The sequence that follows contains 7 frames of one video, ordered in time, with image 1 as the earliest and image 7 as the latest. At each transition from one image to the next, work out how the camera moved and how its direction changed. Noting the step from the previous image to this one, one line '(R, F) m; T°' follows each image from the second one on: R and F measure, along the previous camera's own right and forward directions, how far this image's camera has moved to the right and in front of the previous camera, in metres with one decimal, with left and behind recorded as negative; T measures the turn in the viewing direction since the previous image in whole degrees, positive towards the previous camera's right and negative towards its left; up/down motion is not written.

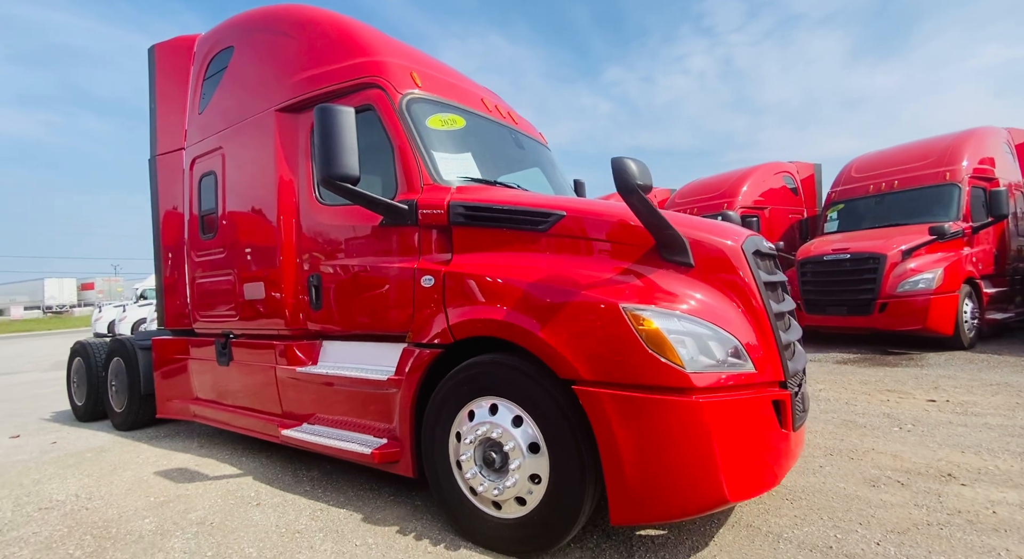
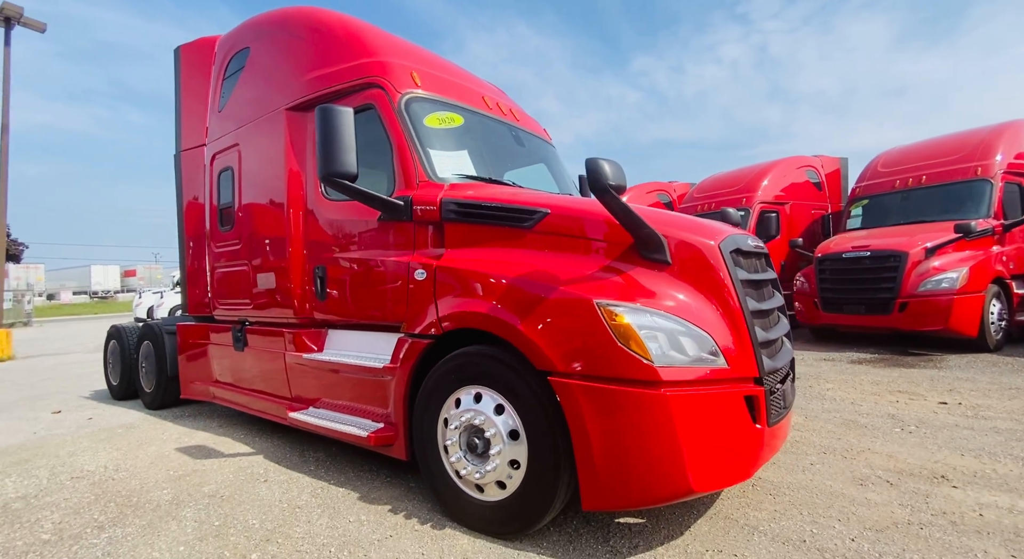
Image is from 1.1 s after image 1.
(+0.2, -0.1) m; -3°
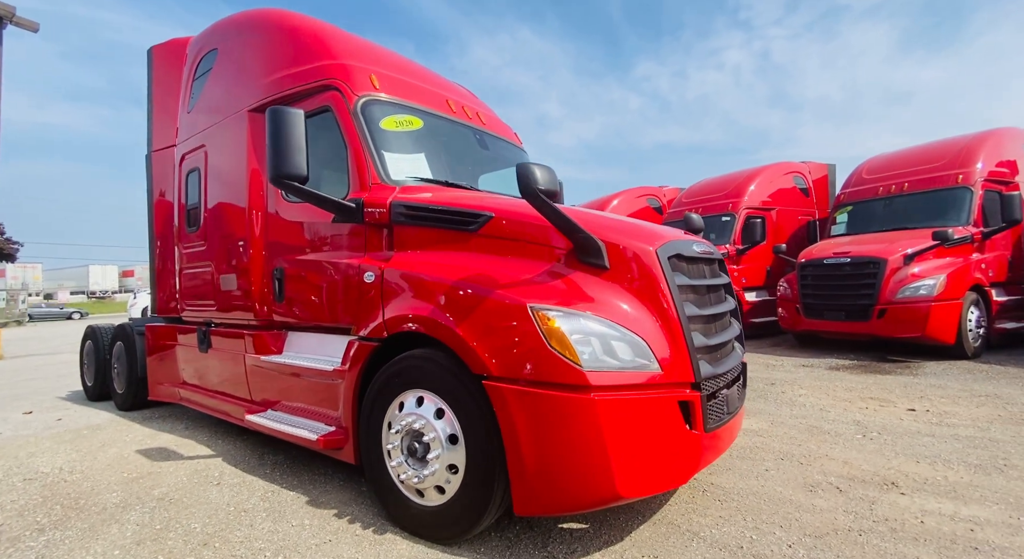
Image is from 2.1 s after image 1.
(+0.3, 0.0) m; 0°
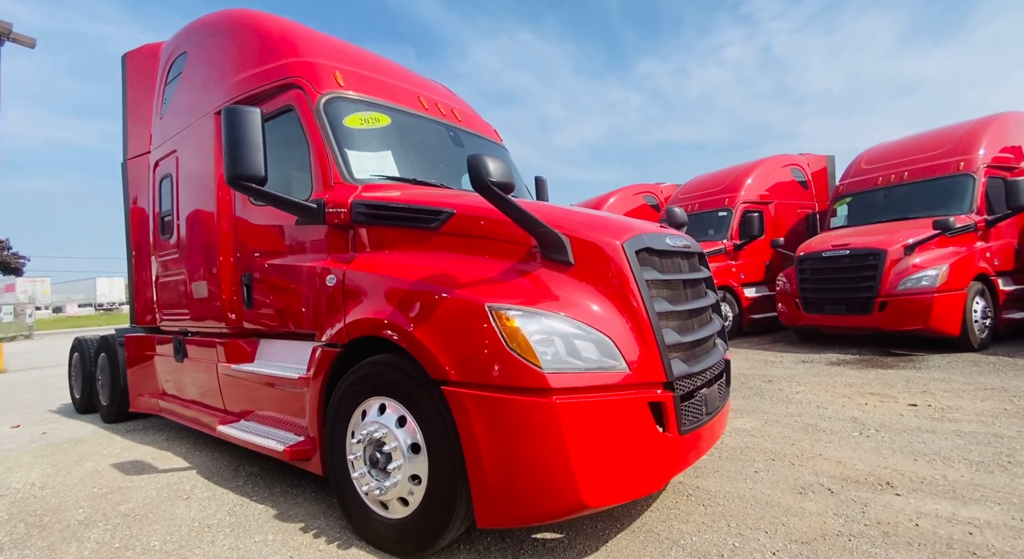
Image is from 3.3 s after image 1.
(+0.2, +0.1) m; -1°
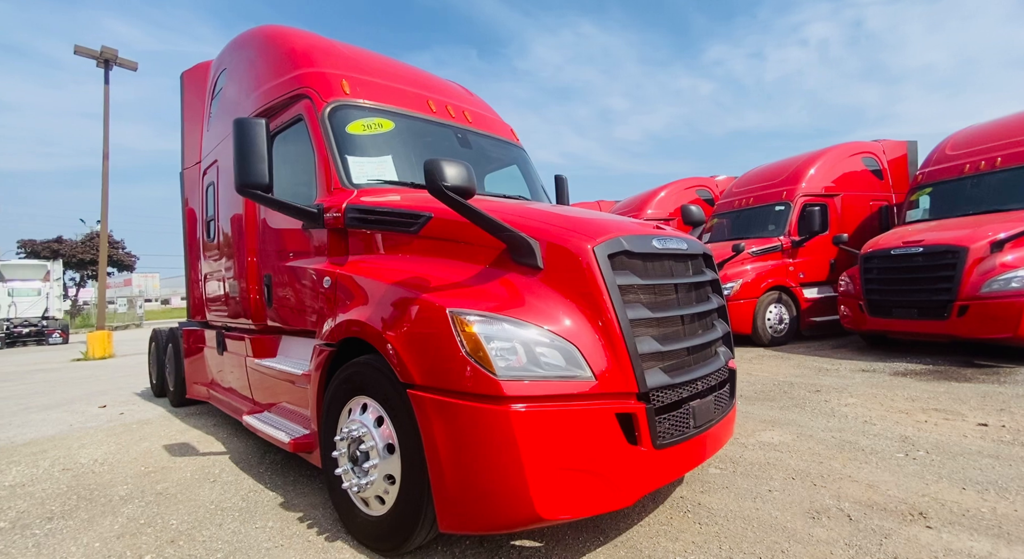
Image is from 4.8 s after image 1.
(+0.4, +0.1) m; -8°
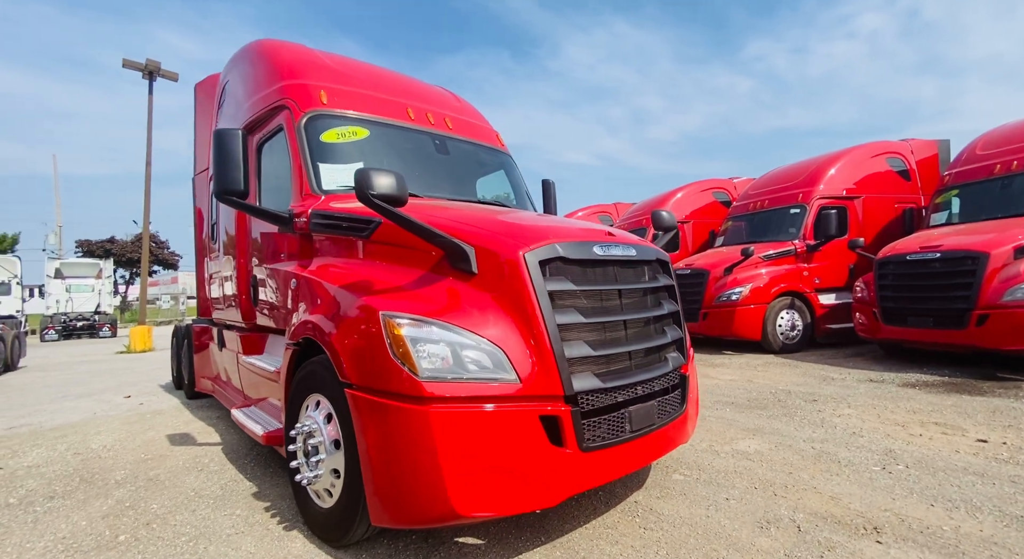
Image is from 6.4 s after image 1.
(+0.4, -0.1) m; -4°
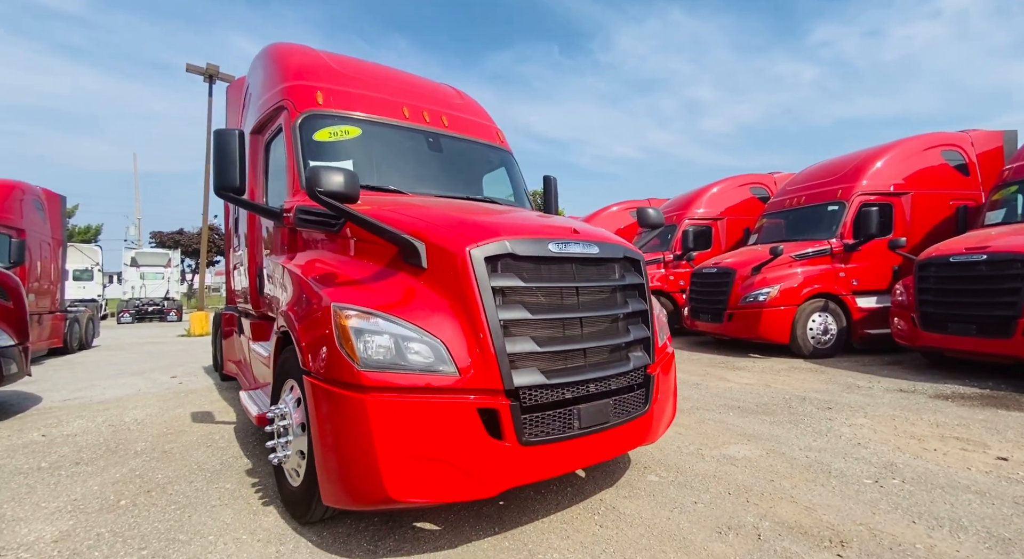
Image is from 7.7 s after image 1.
(+0.5, 0.0) m; -6°
